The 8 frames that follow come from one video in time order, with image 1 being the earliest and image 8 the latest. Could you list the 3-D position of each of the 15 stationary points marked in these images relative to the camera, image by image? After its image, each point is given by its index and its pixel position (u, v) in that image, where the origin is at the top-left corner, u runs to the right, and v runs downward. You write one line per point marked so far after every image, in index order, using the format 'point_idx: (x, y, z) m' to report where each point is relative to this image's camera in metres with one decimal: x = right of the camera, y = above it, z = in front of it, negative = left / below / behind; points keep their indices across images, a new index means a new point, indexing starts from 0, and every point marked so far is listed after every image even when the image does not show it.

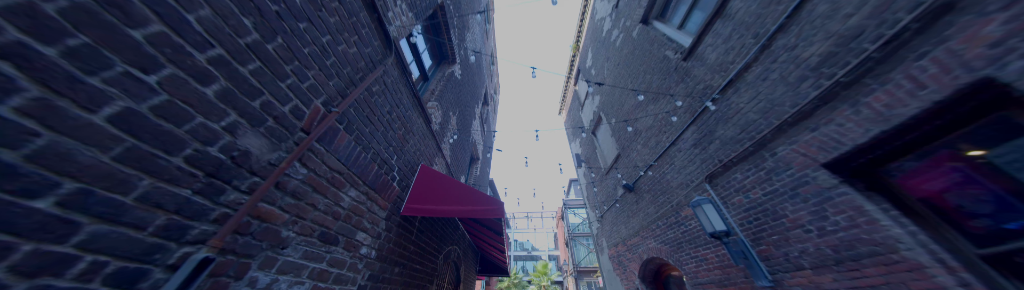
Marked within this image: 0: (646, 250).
0: (+3.5, -2.8, +5.2) m
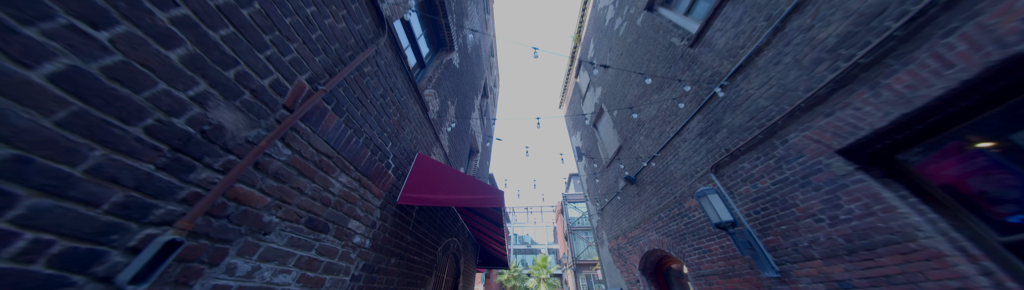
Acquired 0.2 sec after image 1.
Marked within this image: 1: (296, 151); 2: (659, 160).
0: (+3.5, -2.6, +5.2) m
1: (-1.9, -0.1, +1.7) m
2: (+3.8, -0.4, +5.0) m
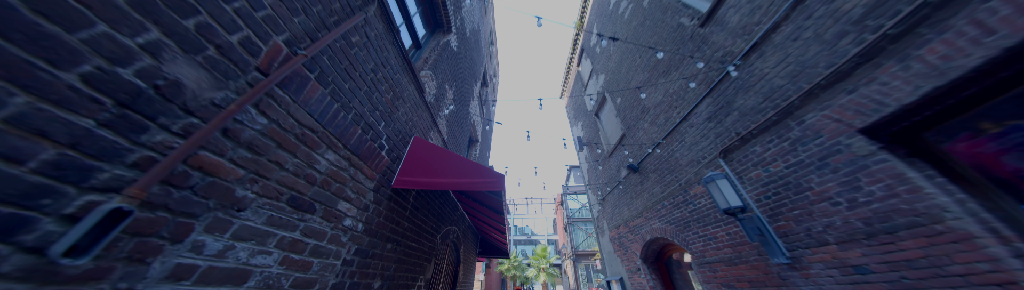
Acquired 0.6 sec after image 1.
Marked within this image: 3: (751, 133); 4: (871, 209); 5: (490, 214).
0: (+3.5, -2.2, +5.1) m
1: (-1.9, +0.2, +1.6) m
2: (+3.8, 0.0, +4.8) m
3: (+4.2, +0.2, +3.4) m
4: (+4.5, -0.8, +2.5) m
5: (-0.6, -1.8, +5.2) m
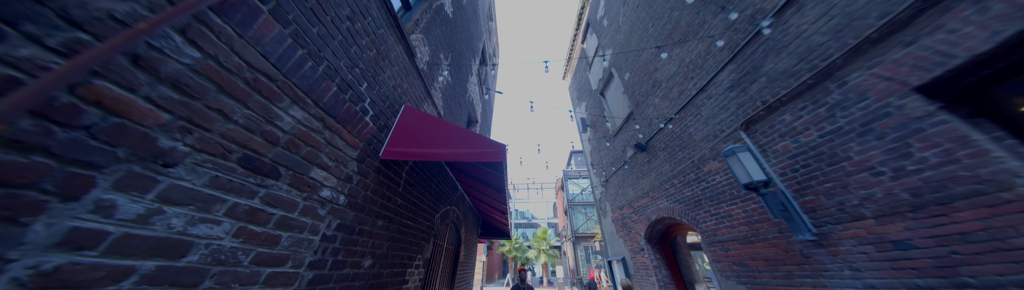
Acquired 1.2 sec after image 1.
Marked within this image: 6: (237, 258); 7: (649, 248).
0: (+3.5, -1.6, +4.9) m
1: (-1.9, +0.6, +1.2) m
2: (+3.8, +0.5, +4.5) m
3: (+4.3, +0.7, +3.1) m
4: (+4.6, -0.4, +2.2) m
5: (-0.6, -1.2, +5.0) m
6: (-1.9, -0.8, +1.3) m
7: (+3.5, -2.6, +5.0) m
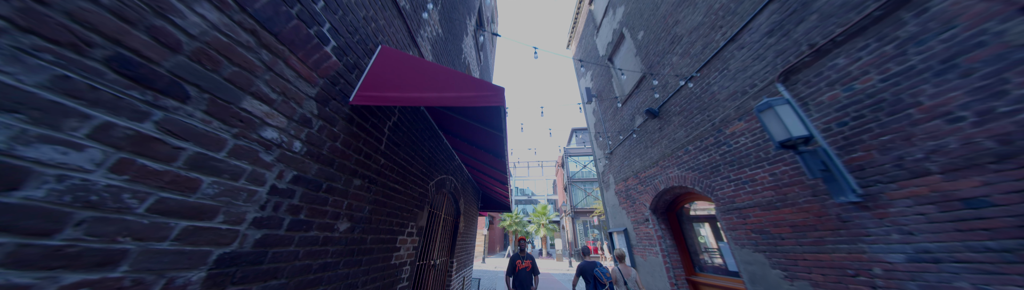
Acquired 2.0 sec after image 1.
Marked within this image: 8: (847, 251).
0: (+3.5, -0.8, +4.5) m
1: (-1.9, +1.1, +0.7) m
2: (+3.8, +1.3, +4.0) m
3: (+4.2, +1.4, +2.6) m
4: (+4.6, +0.2, +1.8) m
5: (-0.6, -0.4, +4.6) m
6: (-1.9, -0.3, +0.9) m
7: (+3.5, -1.8, +4.8) m
8: (+4.1, -1.3, +2.4) m
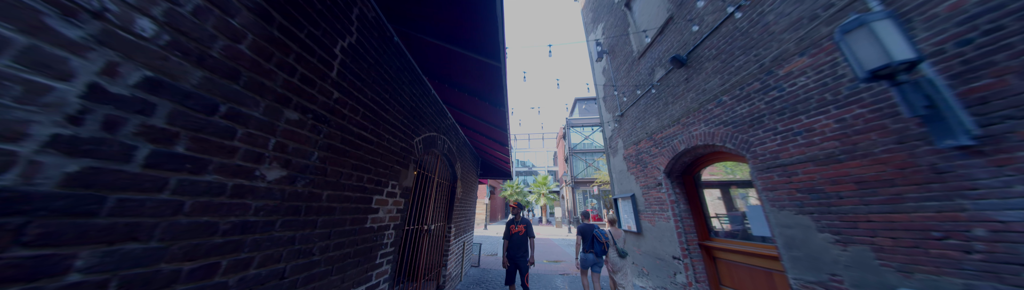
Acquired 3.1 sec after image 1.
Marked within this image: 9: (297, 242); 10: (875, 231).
0: (+3.5, +0.1, +4.0) m
1: (-1.9, +1.5, -0.1) m
2: (+3.8, +2.2, +3.2) m
3: (+4.2, +2.0, +1.8) m
4: (+4.6, +0.8, +1.1) m
5: (-0.6, +0.5, +4.0) m
6: (-1.9, +0.2, +0.3) m
7: (+3.5, -0.9, +4.3) m
8: (+4.1, -0.6, +1.9) m
9: (-1.5, -0.7, +1.4) m
10: (+3.9, -0.9, +2.1) m
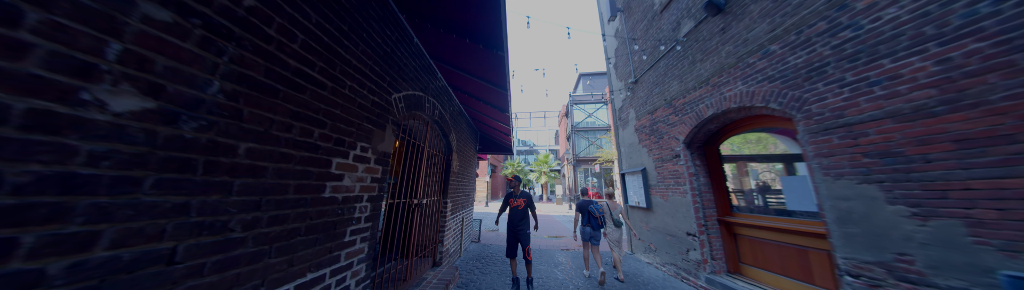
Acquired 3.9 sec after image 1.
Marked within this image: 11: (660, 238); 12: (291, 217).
0: (+3.5, +0.7, +3.4) m
1: (-1.9, +1.8, -0.7) m
2: (+3.8, +2.7, +2.5) m
3: (+4.2, +2.5, +1.1) m
4: (+4.6, +1.2, +0.5) m
5: (-0.6, +1.1, +3.4) m
6: (-1.9, +0.5, -0.3) m
7: (+3.5, -0.2, +3.9) m
8: (+4.1, -0.2, +1.4) m
9: (-1.5, -0.3, +0.9) m
10: (+3.9, -0.5, +1.6) m
11: (+3.2, -2.0, +4.2) m
12: (-1.5, -0.5, +1.4) m
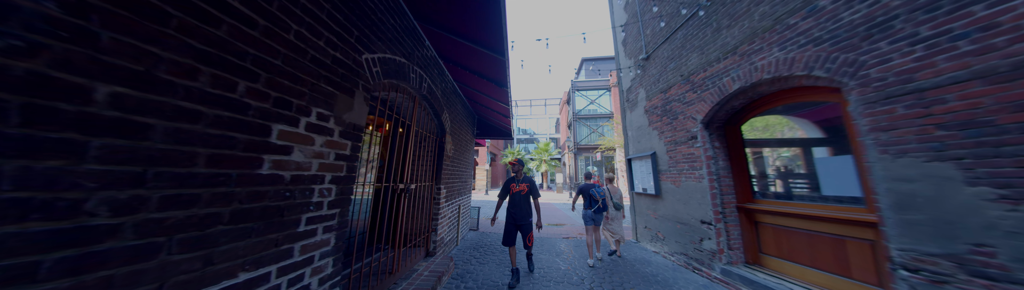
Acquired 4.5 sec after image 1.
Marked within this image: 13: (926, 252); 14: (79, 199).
0: (+3.5, +1.0, +3.0) m
1: (-1.9, +1.9, -1.2) m
2: (+3.7, +3.0, +2.0) m
3: (+4.2, +2.7, +0.6) m
4: (+4.6, +1.4, +0.1) m
5: (-0.6, +1.4, +3.0) m
6: (-1.9, +0.7, -0.6) m
7: (+3.5, +0.1, +3.5) m
8: (+4.1, 0.0, +1.1) m
9: (-1.5, -0.1, +0.6) m
10: (+3.9, -0.2, +1.3) m
11: (+3.2, -1.7, +4.0) m
12: (-1.5, -0.3, +1.0) m
13: (+3.7, -1.0, +1.8) m
14: (-1.6, -0.2, +0.7) m
